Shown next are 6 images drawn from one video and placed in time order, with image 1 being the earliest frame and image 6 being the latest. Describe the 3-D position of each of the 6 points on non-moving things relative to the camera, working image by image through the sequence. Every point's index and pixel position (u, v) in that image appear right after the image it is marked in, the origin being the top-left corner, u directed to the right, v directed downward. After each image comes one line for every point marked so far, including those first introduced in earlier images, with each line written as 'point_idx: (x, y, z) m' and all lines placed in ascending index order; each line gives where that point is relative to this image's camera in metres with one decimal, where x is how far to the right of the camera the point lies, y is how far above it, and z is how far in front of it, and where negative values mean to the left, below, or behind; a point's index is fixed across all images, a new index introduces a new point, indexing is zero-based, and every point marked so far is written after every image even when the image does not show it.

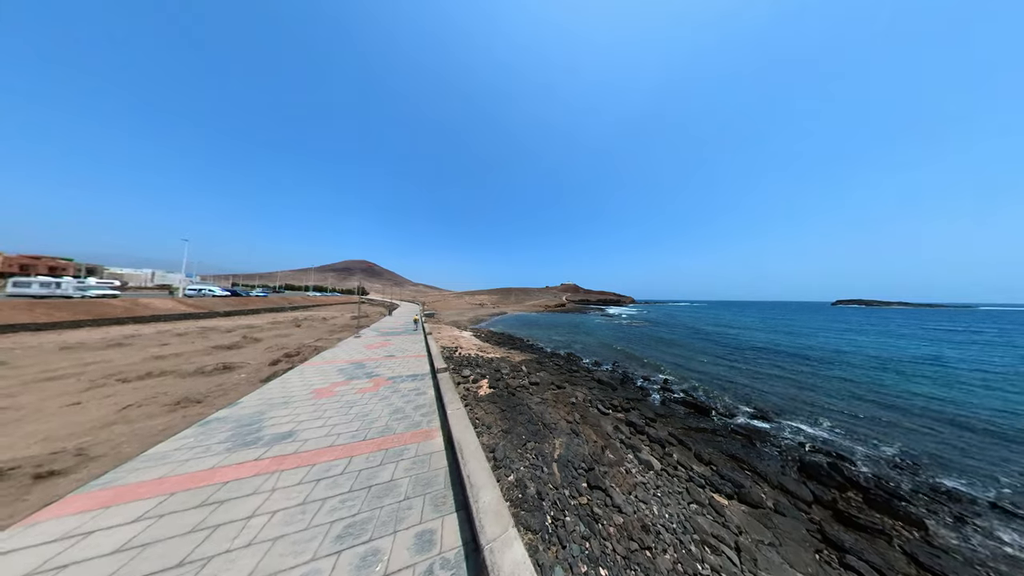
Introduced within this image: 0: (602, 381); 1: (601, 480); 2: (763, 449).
0: (+3.7, -3.8, +11.7) m
1: (+1.4, -3.1, +4.6) m
2: (+6.3, -4.0, +7.2) m
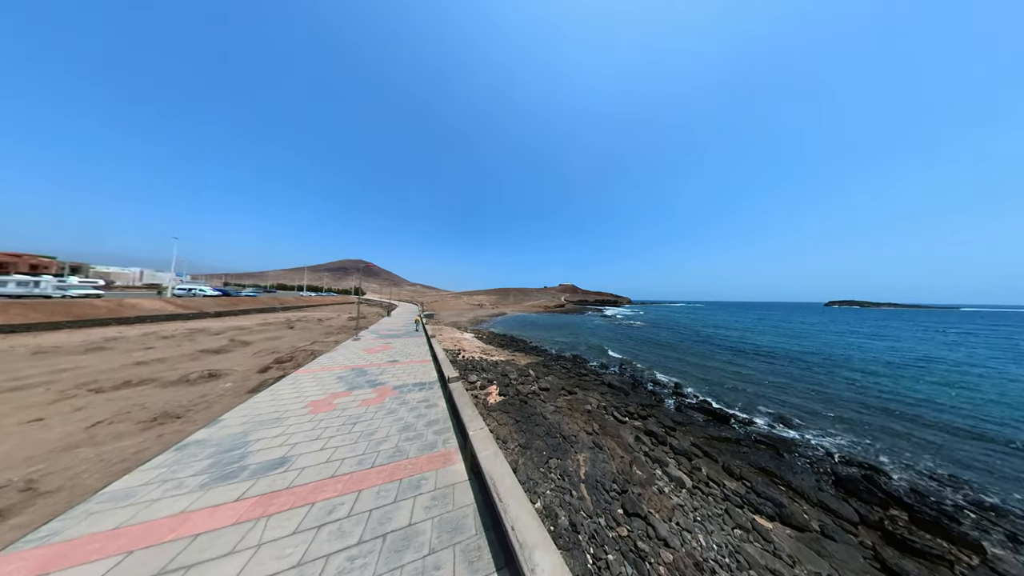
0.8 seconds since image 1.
0: (+4.0, -3.8, +11.3) m
1: (+1.8, -3.1, +4.1) m
2: (+6.6, -4.1, +6.8) m
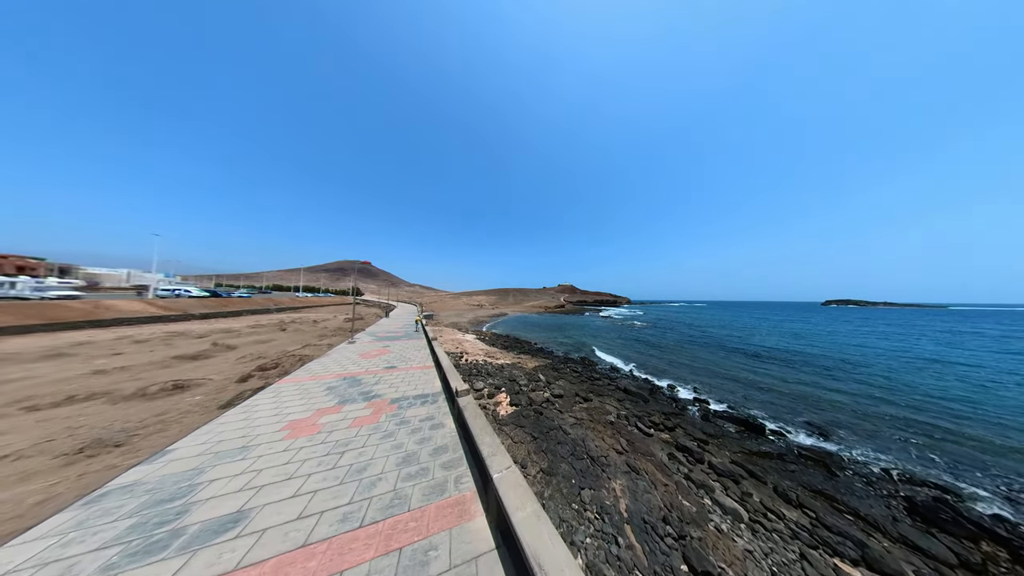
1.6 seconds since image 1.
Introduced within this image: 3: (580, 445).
0: (+4.3, -3.7, +10.4) m
1: (+2.1, -3.0, +3.2) m
2: (+6.9, -3.9, +5.9) m
3: (+1.3, -2.9, +5.4) m
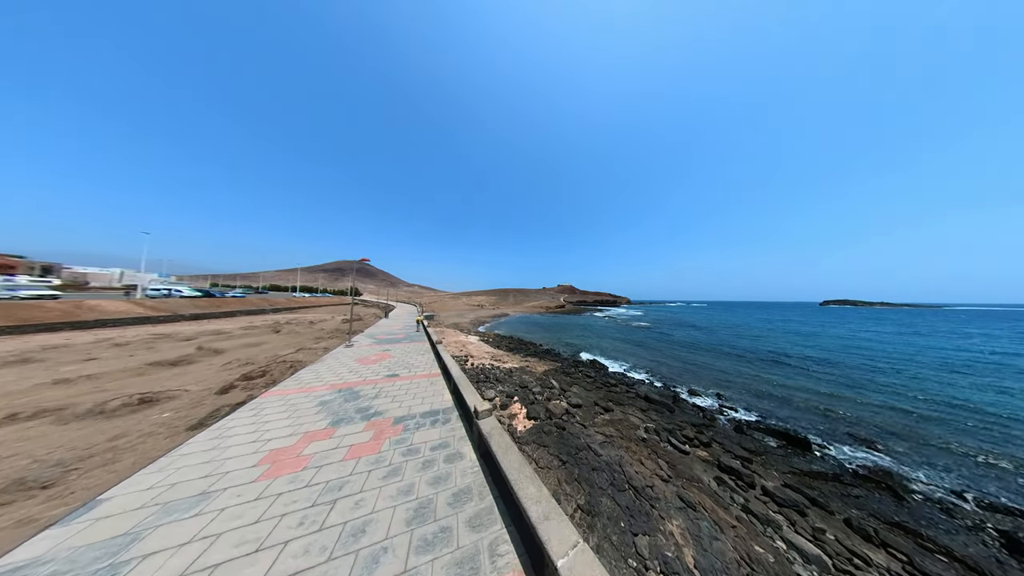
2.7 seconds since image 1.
0: (+4.7, -3.7, +9.6) m
1: (+2.5, -3.0, +2.4) m
2: (+7.3, -3.9, +5.1) m
3: (+1.7, -2.9, +4.5) m
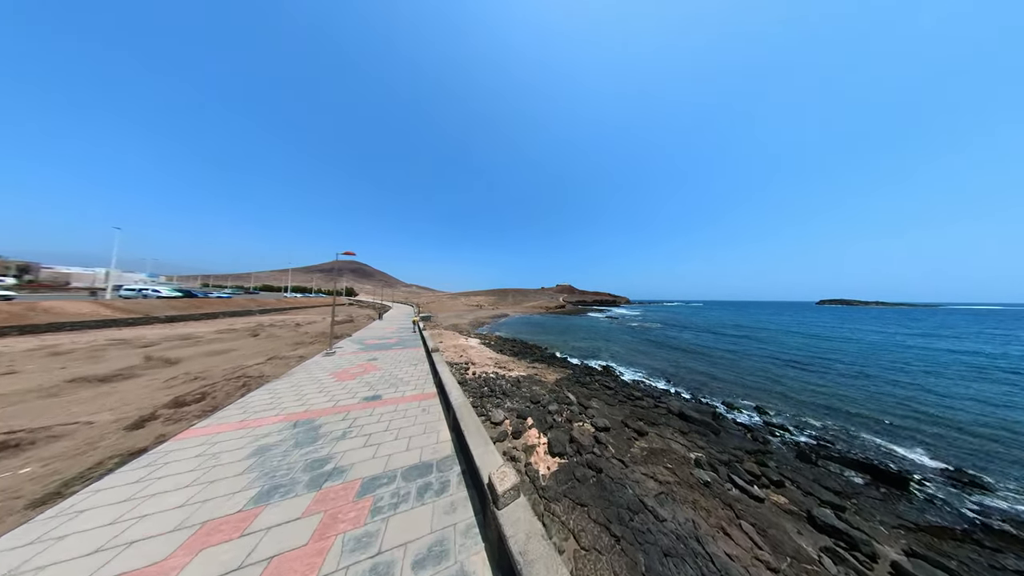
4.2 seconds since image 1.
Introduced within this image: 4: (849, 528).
0: (+4.9, -3.6, +8.1) m
1: (+2.9, -2.9, +0.9) m
2: (+7.6, -3.8, +3.6) m
3: (+2.0, -2.8, +3.0) m
4: (+5.0, -3.5, +4.3) m
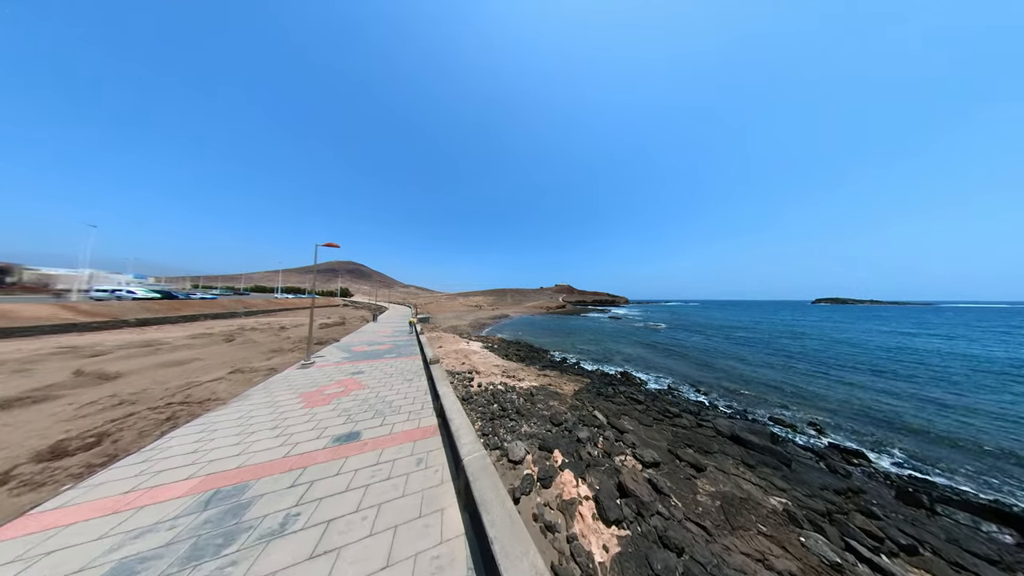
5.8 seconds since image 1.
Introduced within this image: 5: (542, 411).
0: (+5.3, -3.5, +6.6) m
1: (+3.3, -2.8, -0.6) m
2: (+8.1, -3.7, +2.2) m
3: (+2.4, -2.7, +1.5) m
4: (+5.4, -3.4, +2.8) m
5: (+0.8, -3.1, +7.2) m
